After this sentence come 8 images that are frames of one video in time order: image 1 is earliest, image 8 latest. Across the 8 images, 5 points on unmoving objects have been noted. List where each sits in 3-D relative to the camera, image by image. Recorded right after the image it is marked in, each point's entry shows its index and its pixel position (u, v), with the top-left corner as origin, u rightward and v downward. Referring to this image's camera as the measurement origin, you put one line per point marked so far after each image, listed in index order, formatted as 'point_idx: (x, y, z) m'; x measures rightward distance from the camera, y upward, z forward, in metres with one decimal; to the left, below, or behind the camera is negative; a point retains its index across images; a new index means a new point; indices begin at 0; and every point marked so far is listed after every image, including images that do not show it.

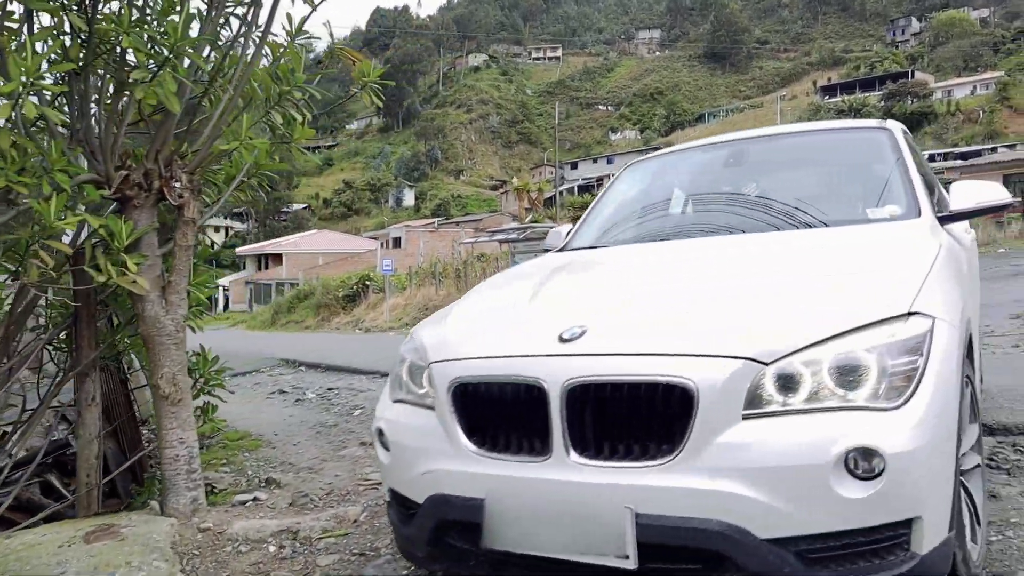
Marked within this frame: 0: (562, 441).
0: (+0.1, -0.3, +1.7) m
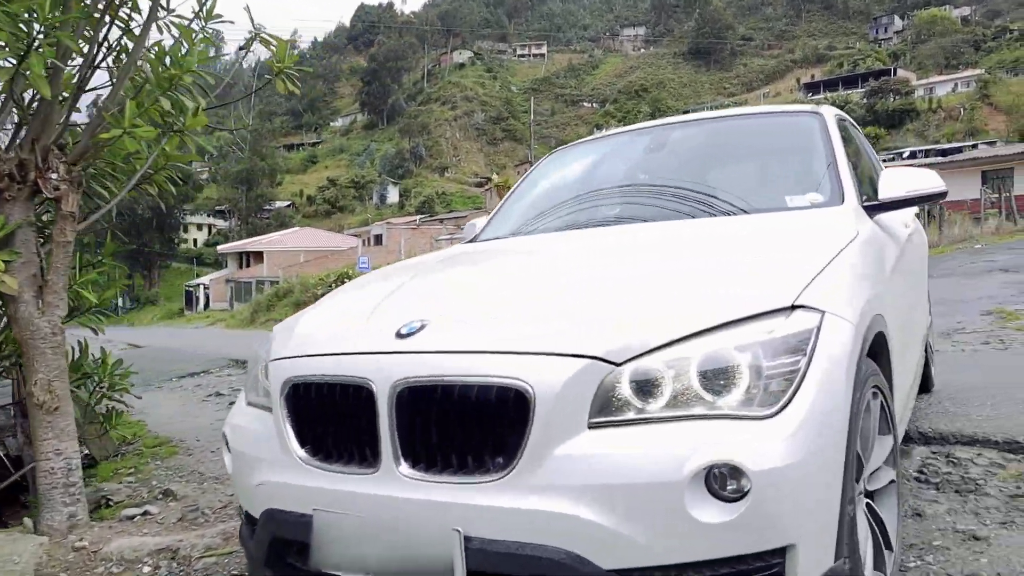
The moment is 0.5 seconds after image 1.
0: (-0.2, -0.3, +1.5) m
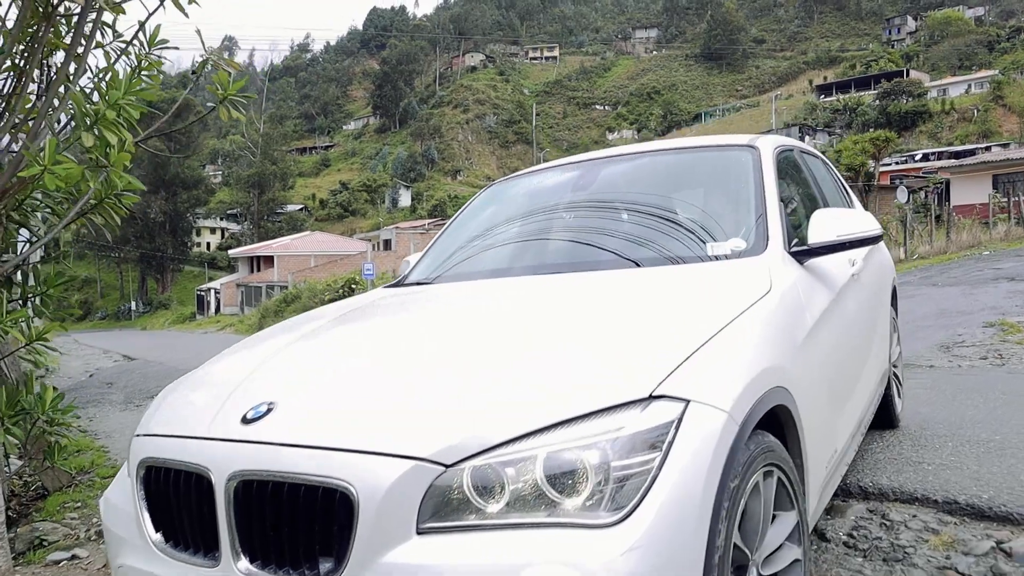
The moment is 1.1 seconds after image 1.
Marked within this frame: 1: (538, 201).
0: (-0.4, -0.4, +1.4) m
1: (+0.1, +0.3, +2.9) m
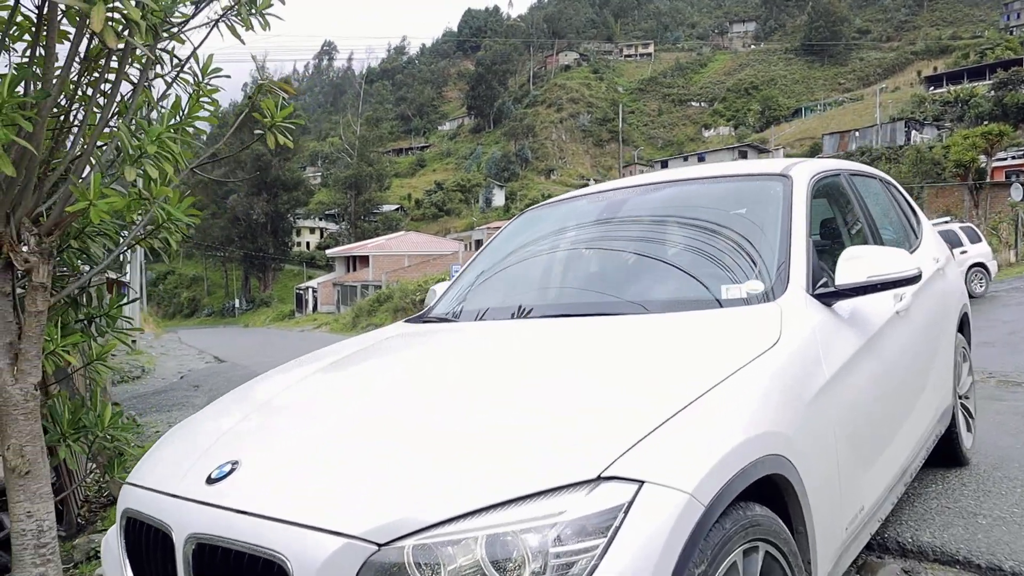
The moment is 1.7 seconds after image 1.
0: (-0.5, -0.5, +1.4) m
1: (+0.2, +0.2, +2.9) m
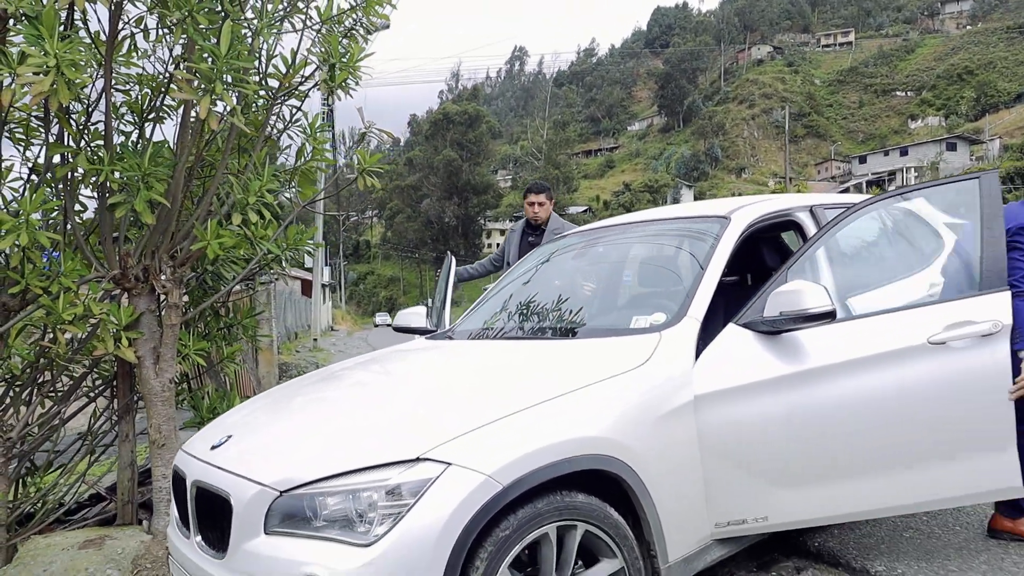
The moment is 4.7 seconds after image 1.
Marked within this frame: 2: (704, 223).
0: (-0.7, -0.6, +2.0) m
1: (+0.2, +0.1, +3.4) m
2: (+0.6, +0.2, +3.1) m
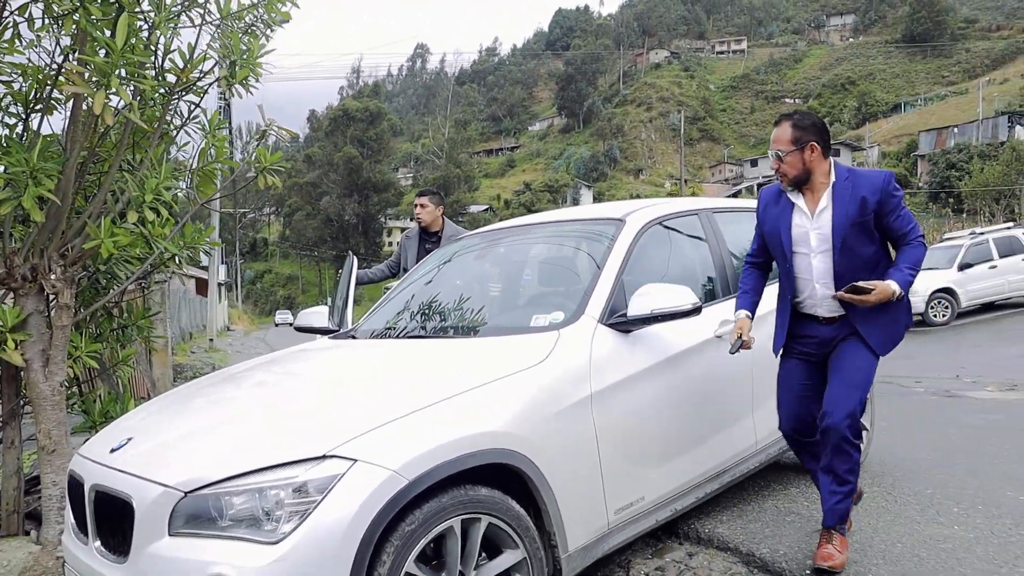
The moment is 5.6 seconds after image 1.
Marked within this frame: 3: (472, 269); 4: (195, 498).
0: (-1.0, -0.6, +2.0) m
1: (-0.1, +0.1, +3.5) m
2: (+0.2, +0.2, +3.2) m
3: (-0.2, 0.0, +3.4) m
4: (-0.6, -0.4, +1.8) m
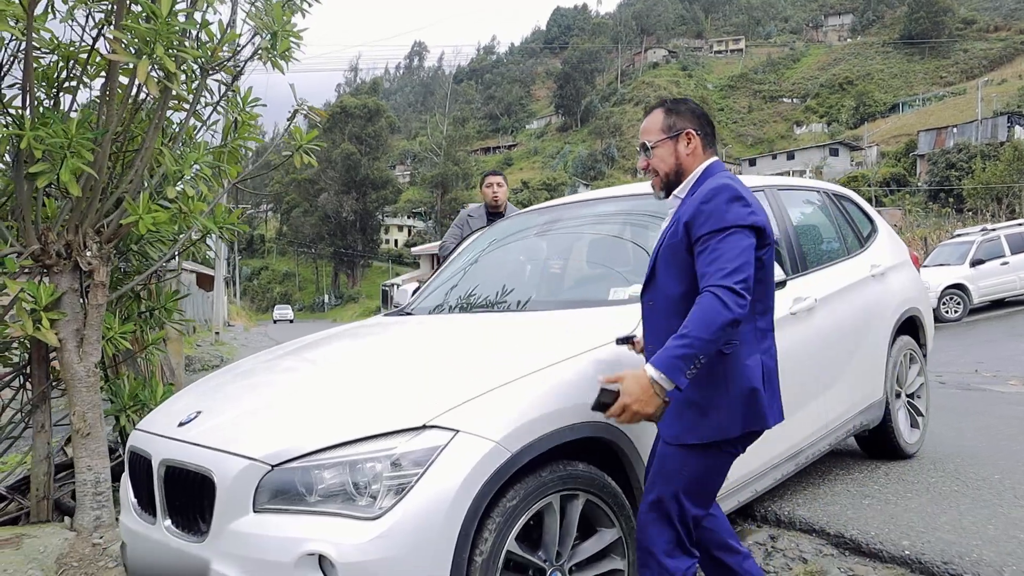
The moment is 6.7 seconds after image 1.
0: (-0.8, -0.5, +1.9) m
1: (+0.1, +0.2, +3.3) m
2: (+0.5, +0.3, +3.1) m
3: (0.0, +0.1, +3.3) m
4: (-0.4, -0.4, +1.7) m
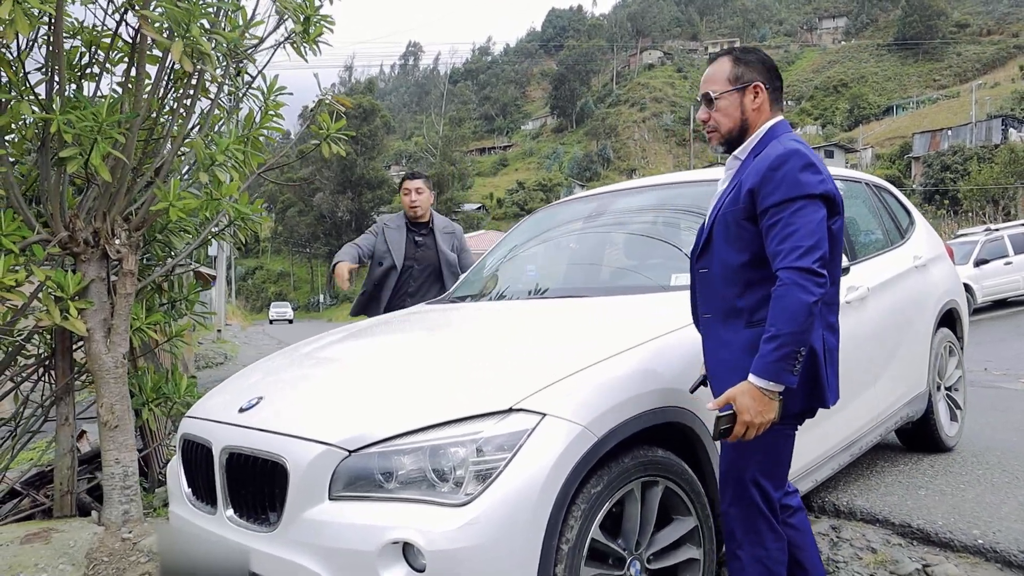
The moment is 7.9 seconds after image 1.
0: (-0.6, -0.4, +1.8) m
1: (+0.2, +0.2, +3.3) m
2: (+0.6, +0.3, +3.0) m
3: (+0.1, +0.2, +3.3) m
4: (-0.3, -0.3, +1.6) m
